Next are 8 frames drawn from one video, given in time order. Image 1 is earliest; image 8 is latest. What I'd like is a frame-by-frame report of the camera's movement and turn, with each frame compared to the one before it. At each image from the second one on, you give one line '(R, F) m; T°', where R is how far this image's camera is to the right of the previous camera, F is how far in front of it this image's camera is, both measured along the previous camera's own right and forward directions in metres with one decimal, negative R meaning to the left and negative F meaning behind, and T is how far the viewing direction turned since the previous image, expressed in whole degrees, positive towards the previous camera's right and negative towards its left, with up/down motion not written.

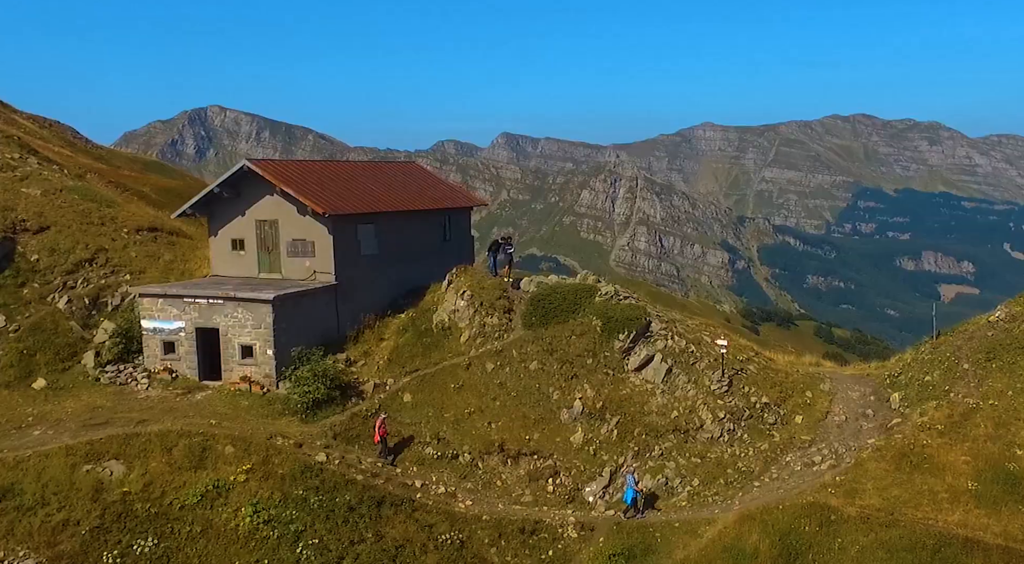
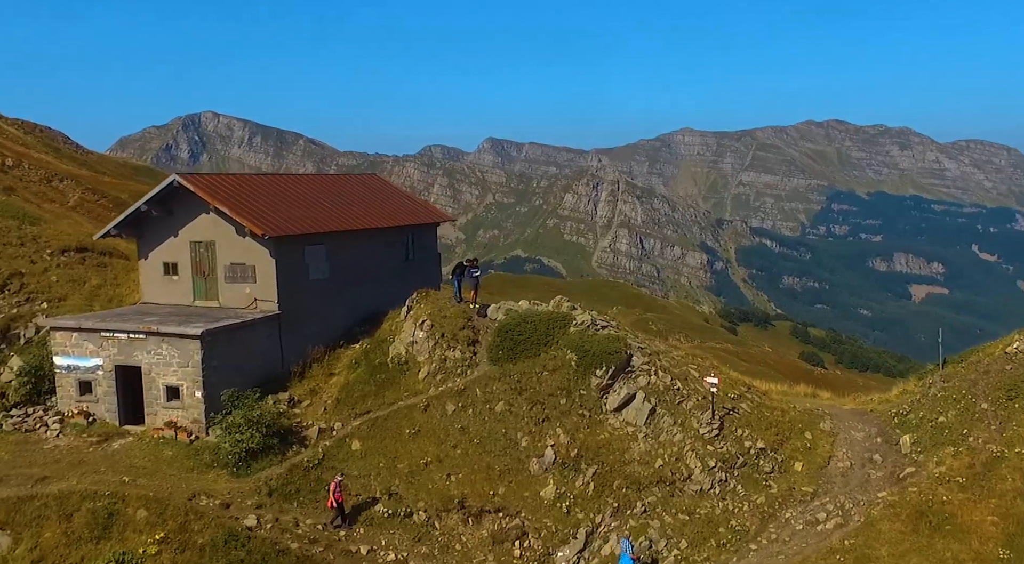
(+0.1, +0.5) m; +1°
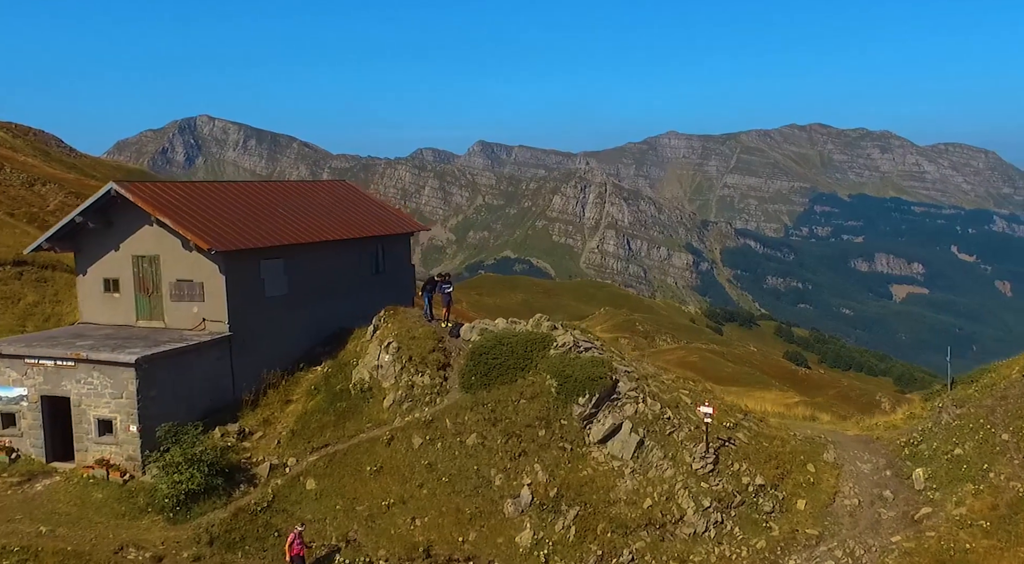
(+0.1, +0.4) m; +1°
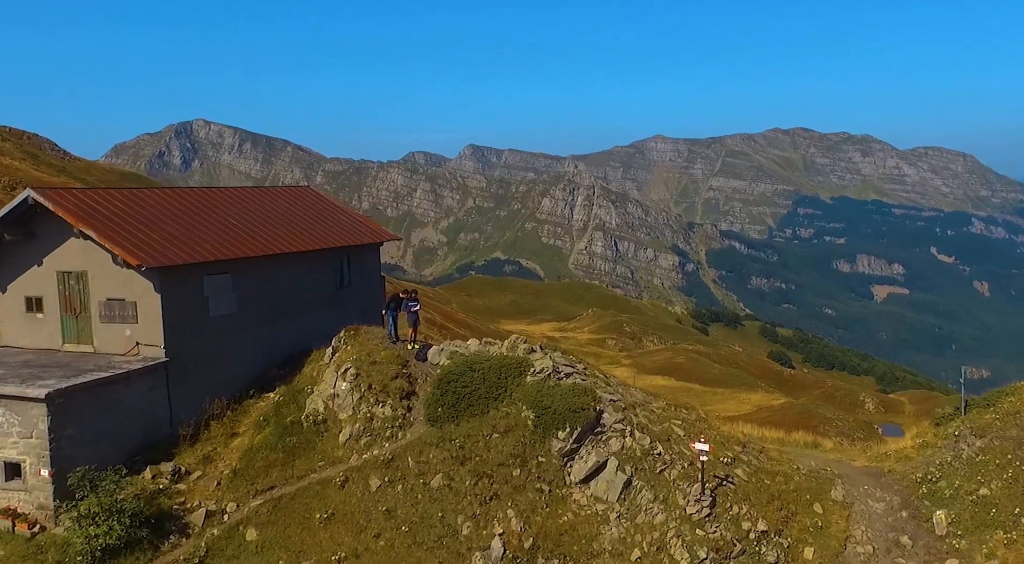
(+0.1, +0.4) m; +1°
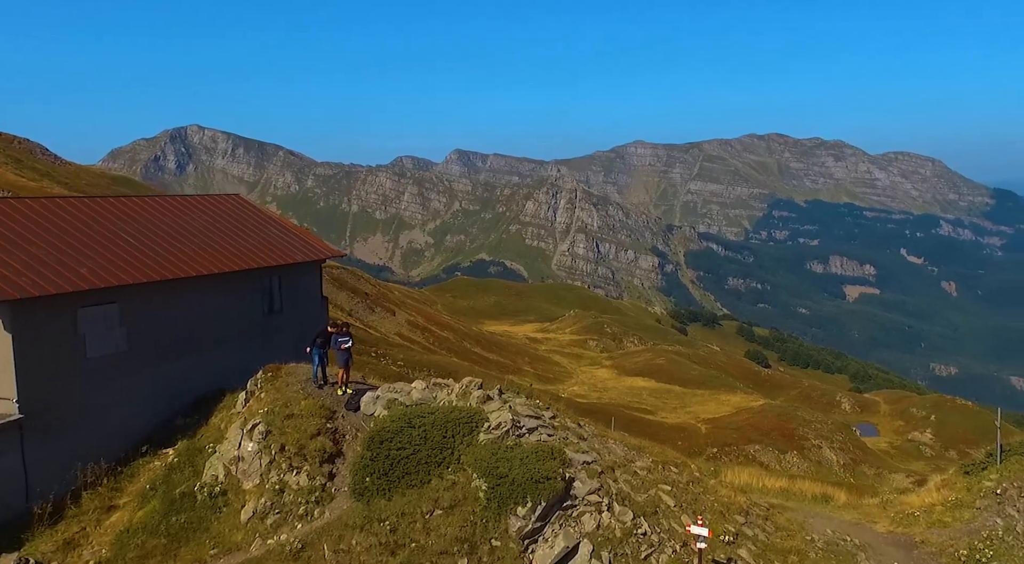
(+0.1, +0.7) m; +1°
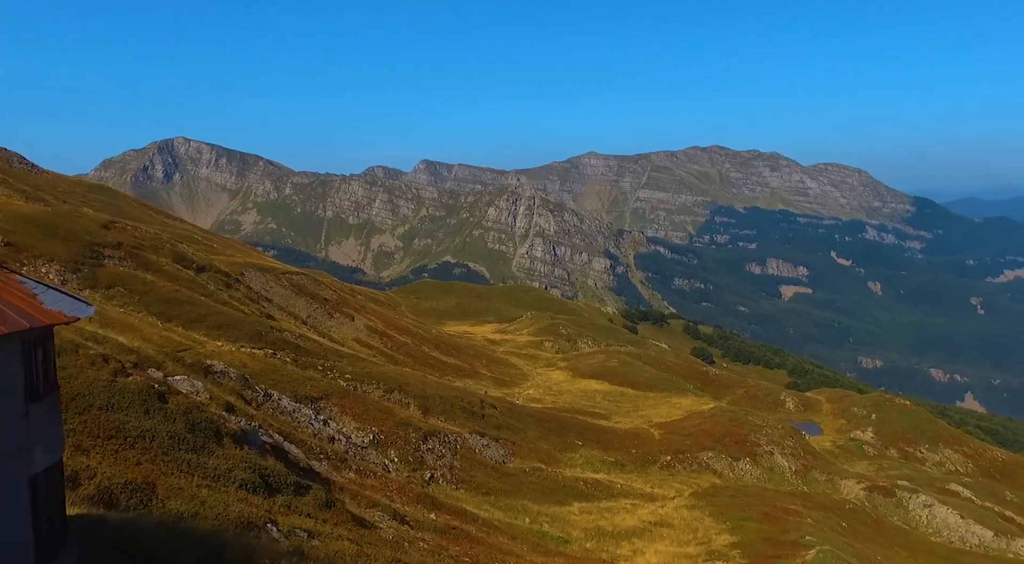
(-8.1, -61.6) m; +3°
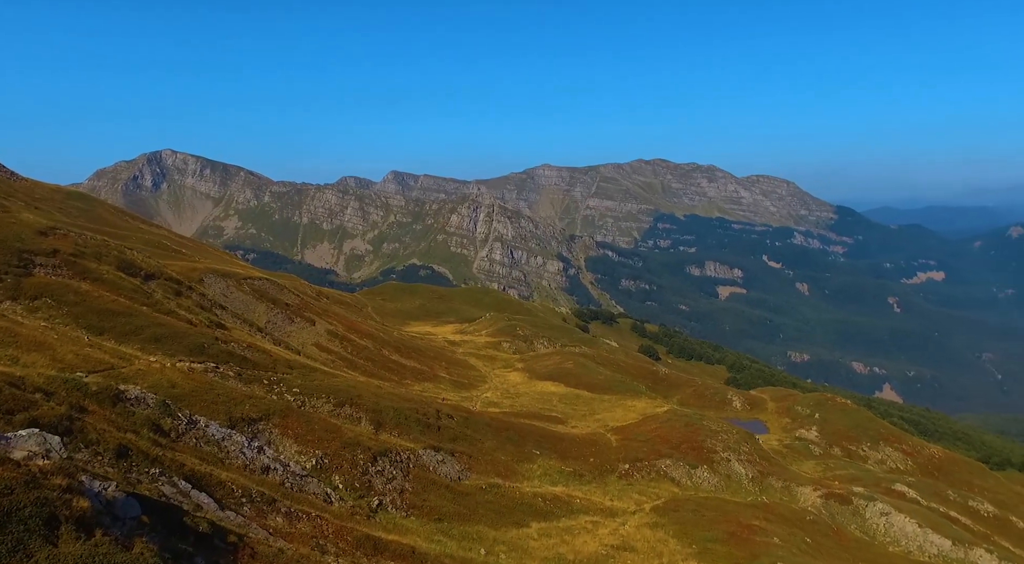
(-2.8, -69.6) m; +3°
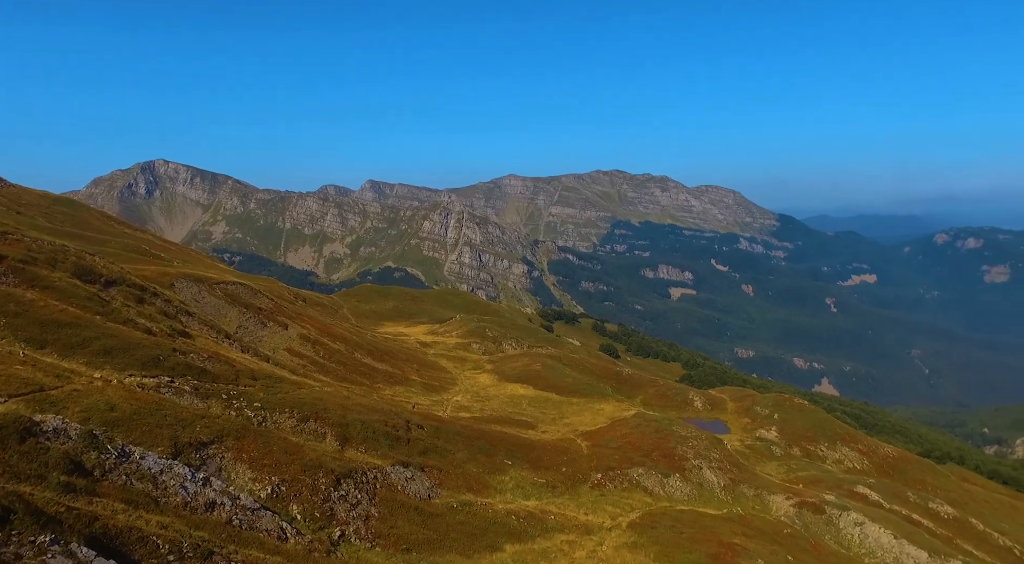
(+0.8, -17.3) m; +2°
